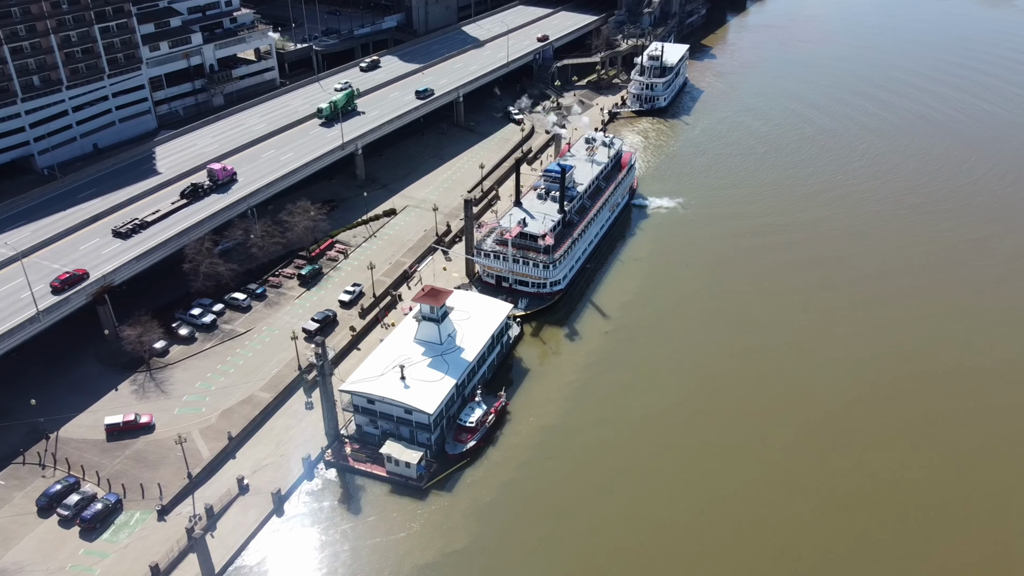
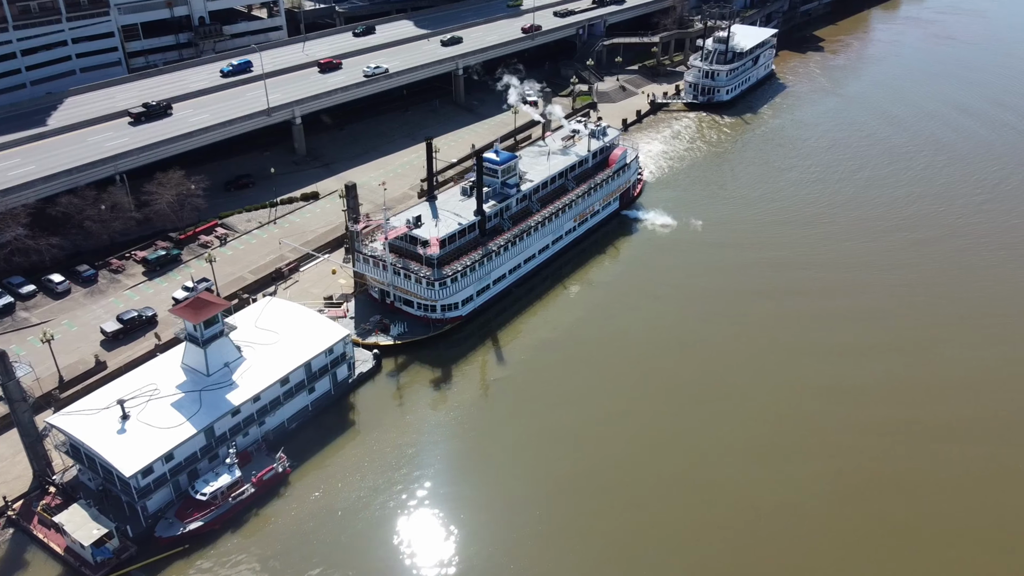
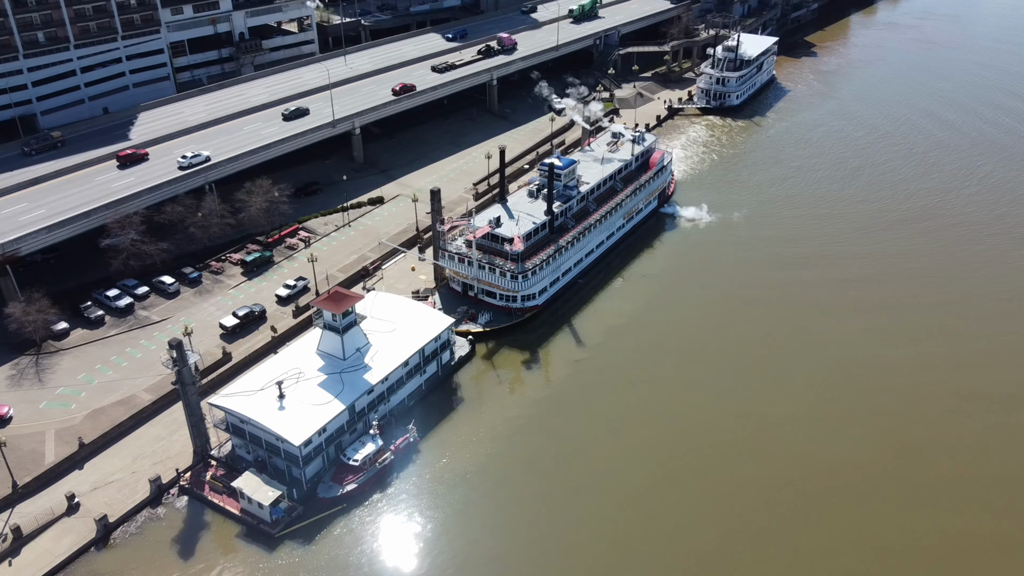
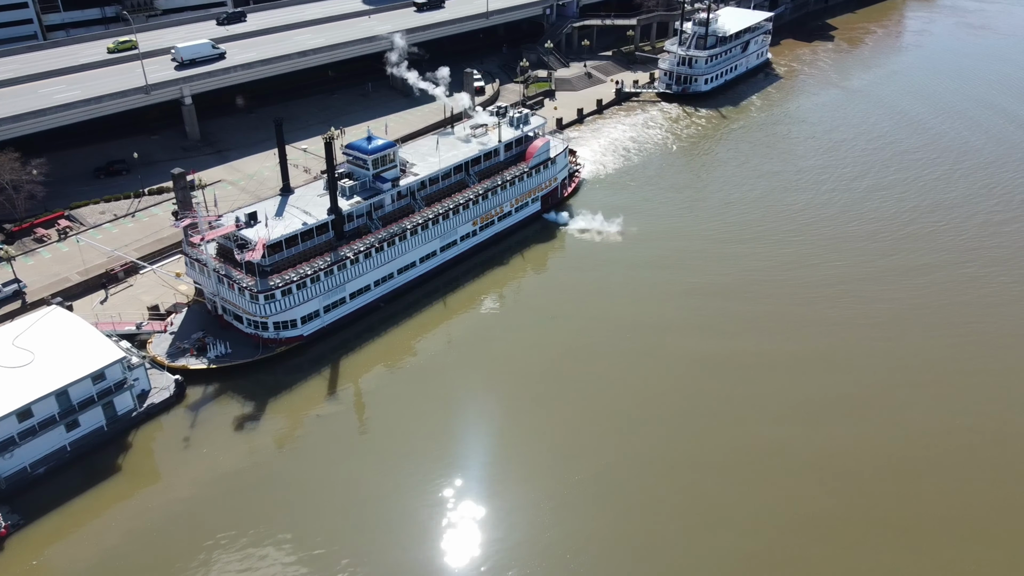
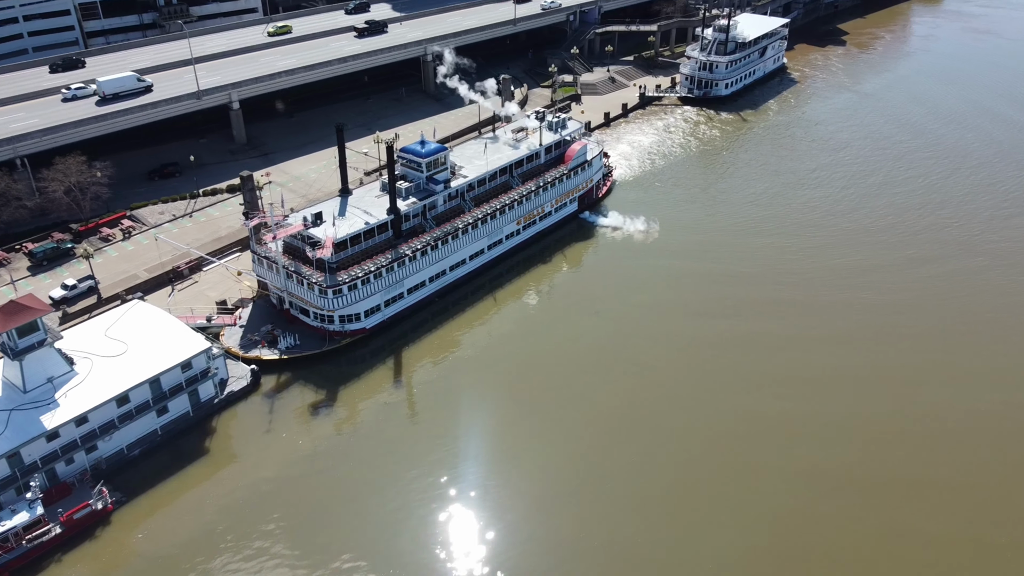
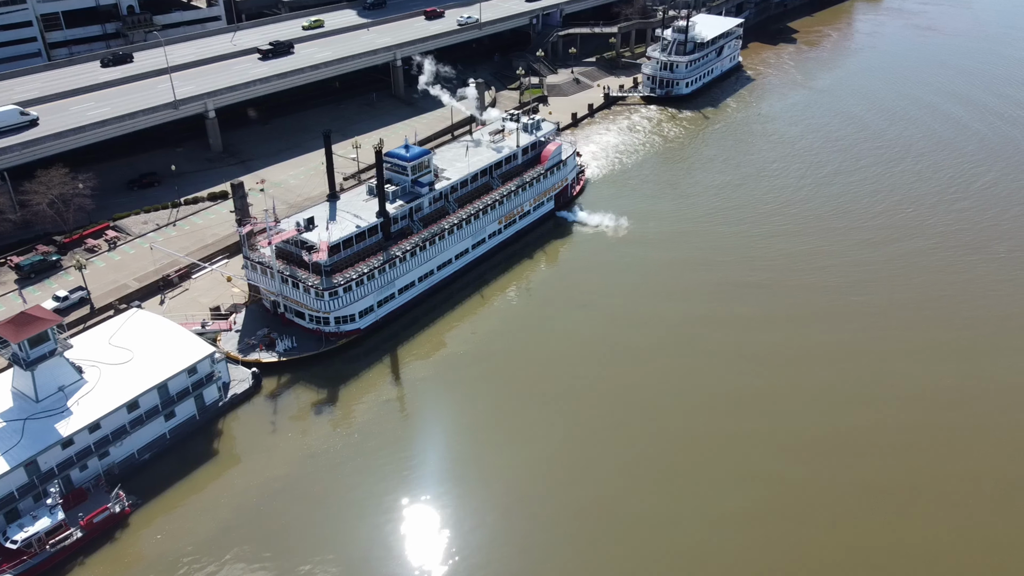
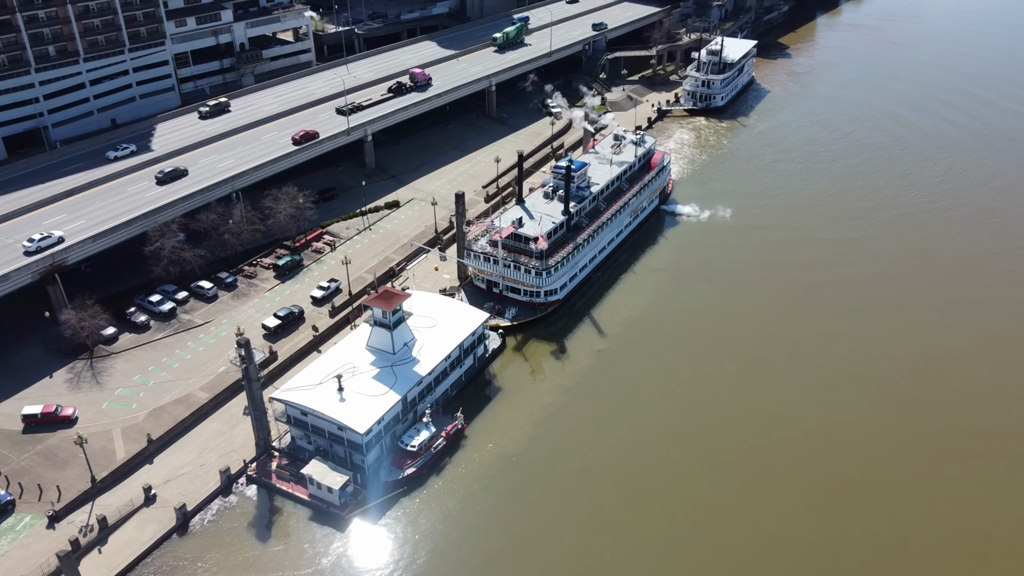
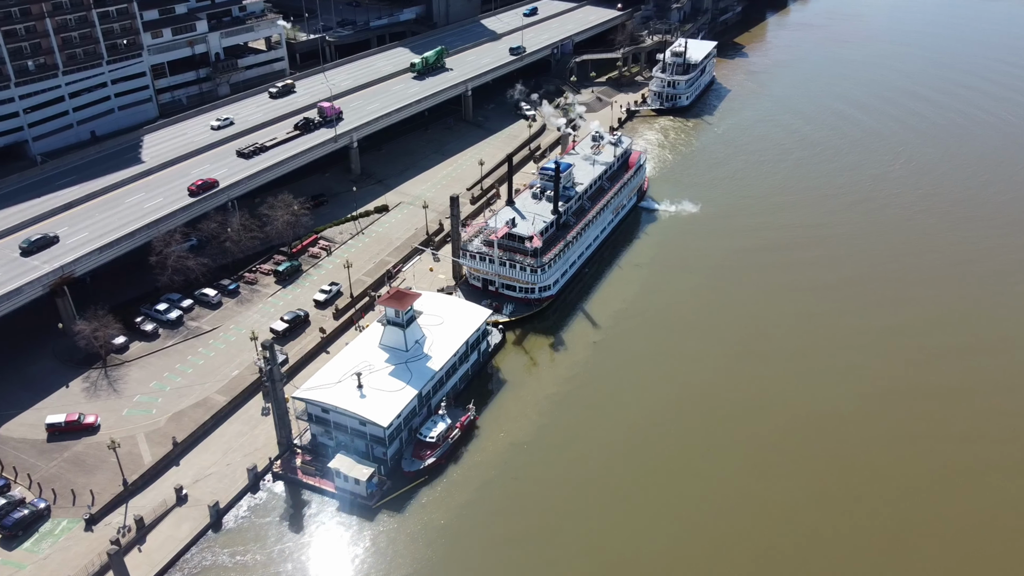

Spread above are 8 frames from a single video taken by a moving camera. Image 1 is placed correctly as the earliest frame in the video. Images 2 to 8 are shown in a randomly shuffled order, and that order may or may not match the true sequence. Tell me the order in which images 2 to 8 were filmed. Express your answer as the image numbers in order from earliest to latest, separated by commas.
8, 7, 3, 2, 6, 5, 4
